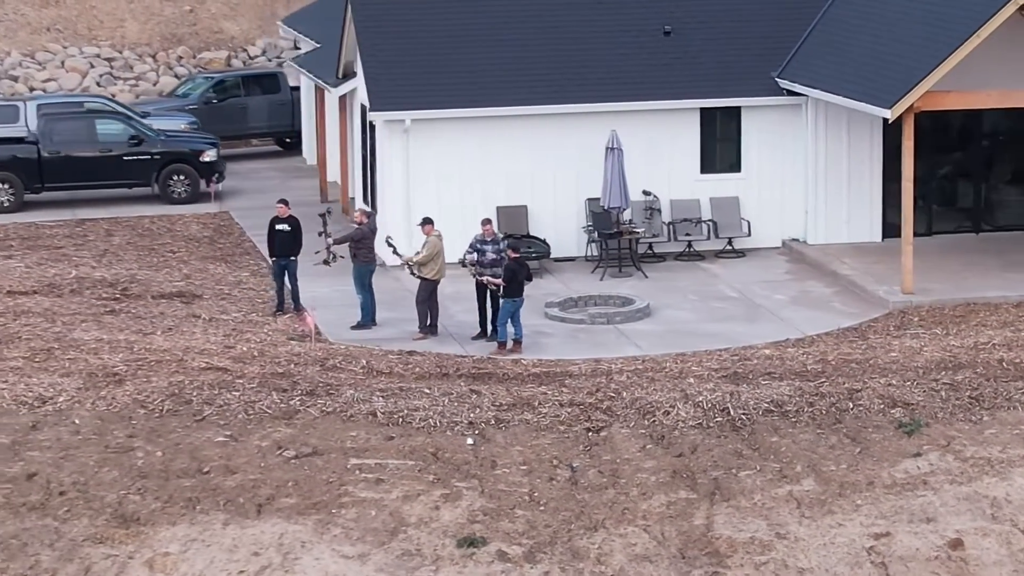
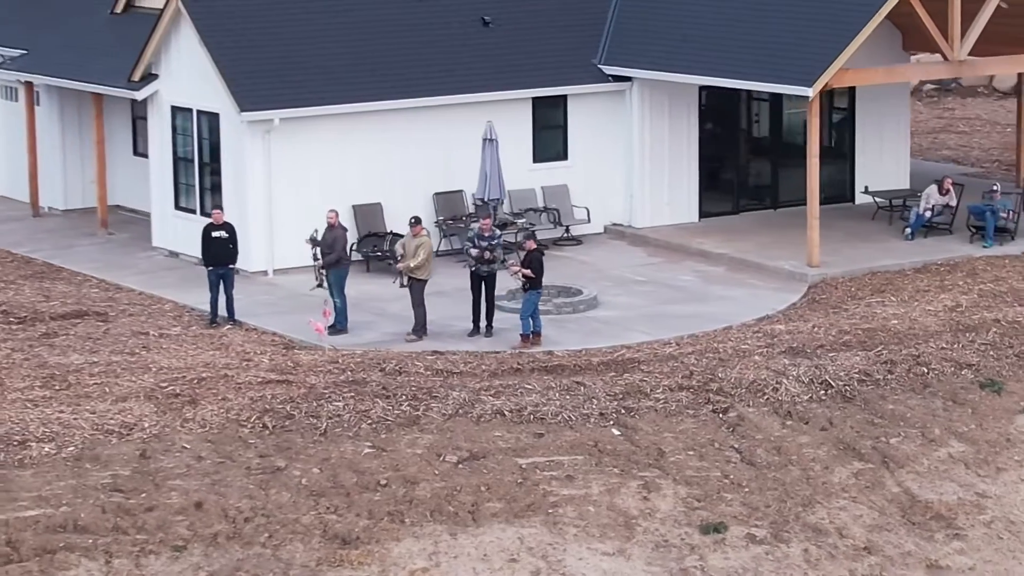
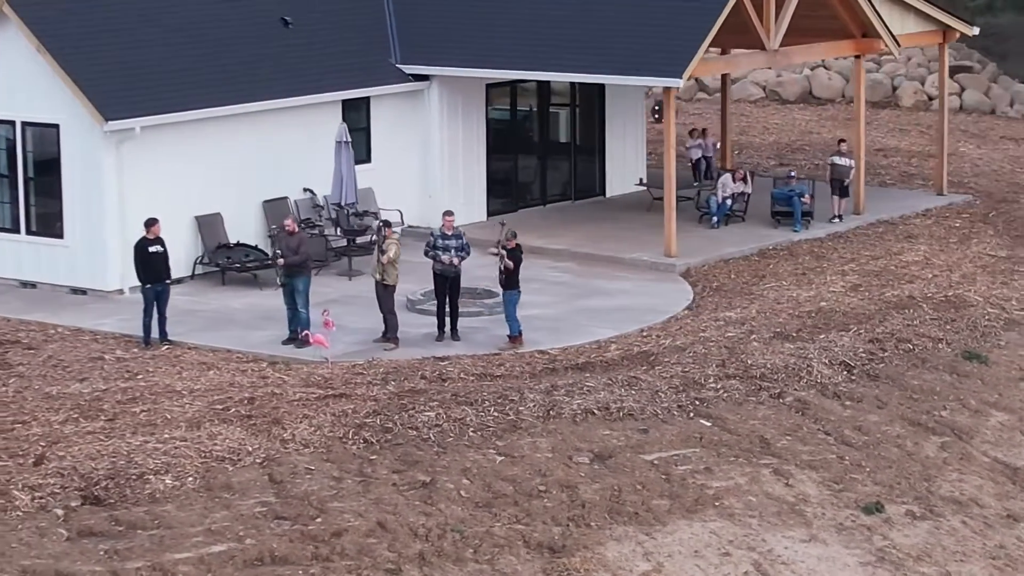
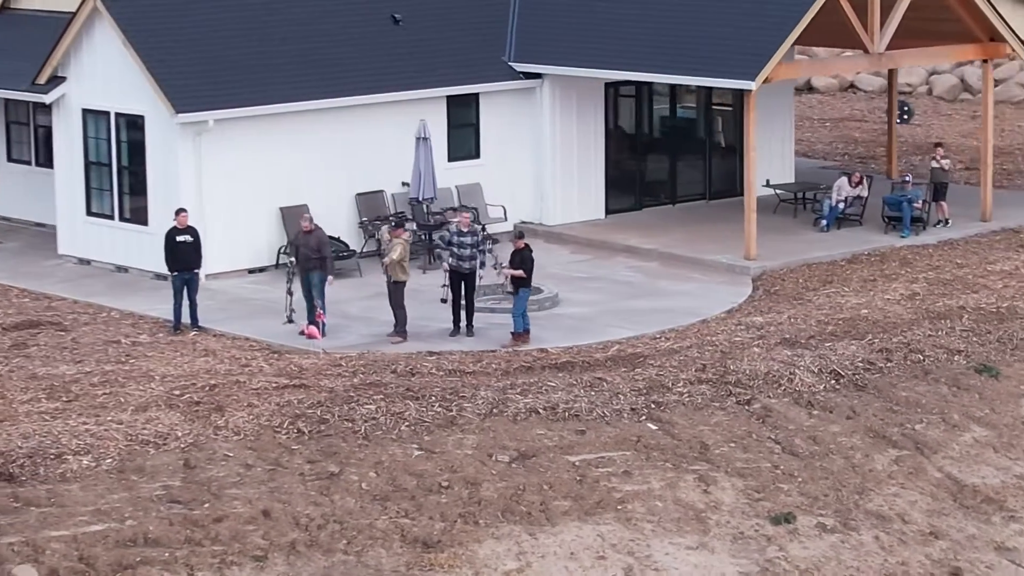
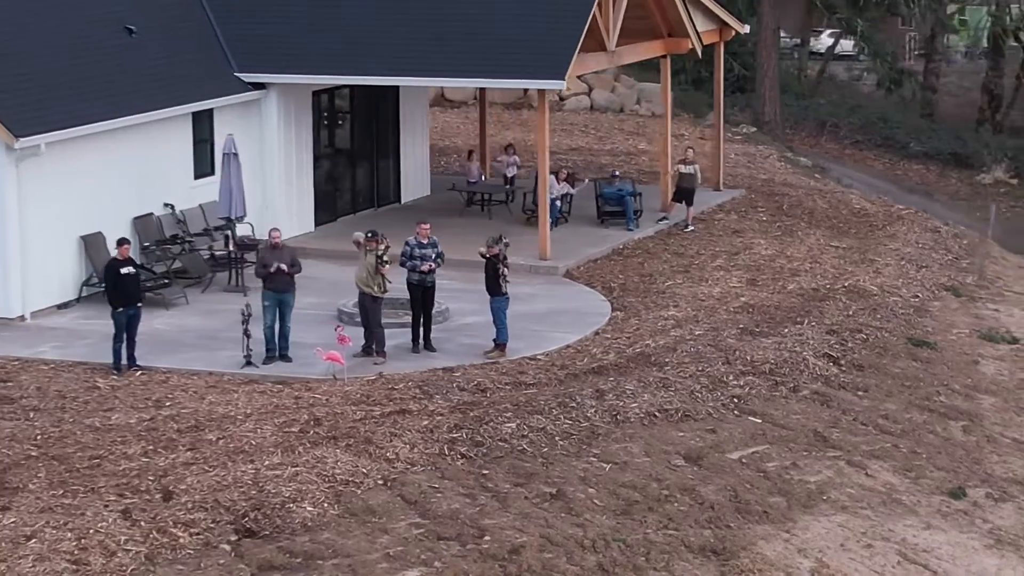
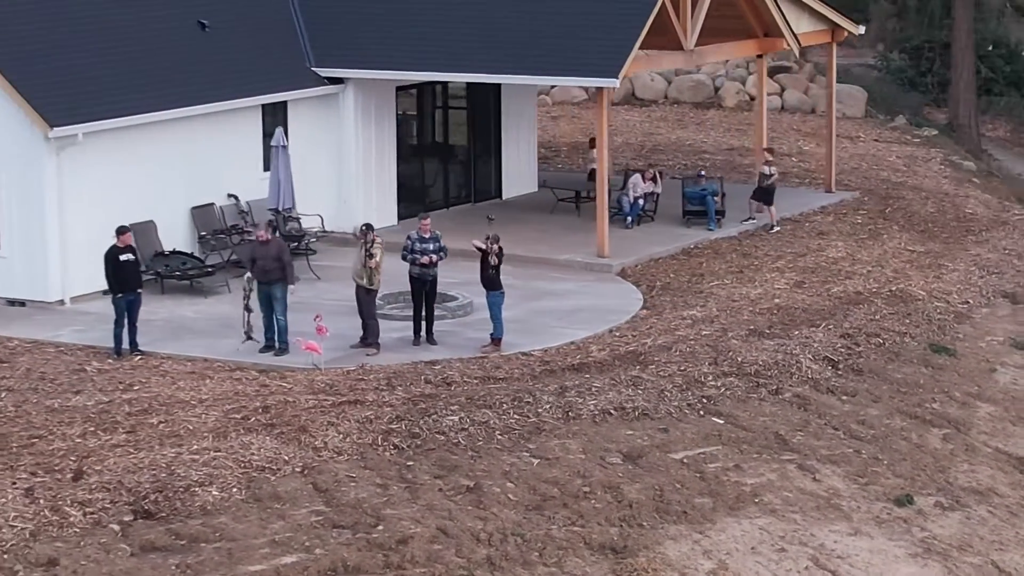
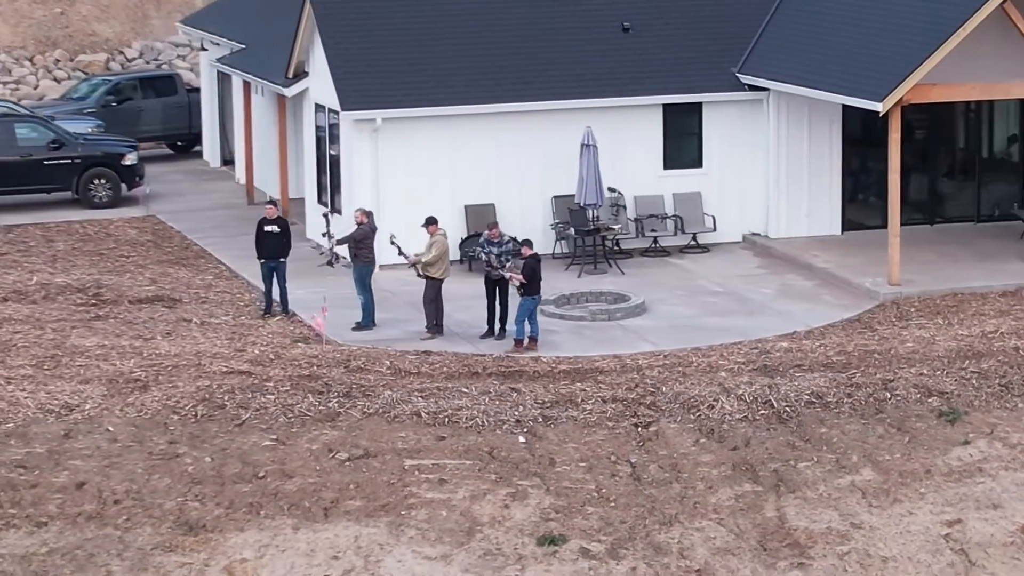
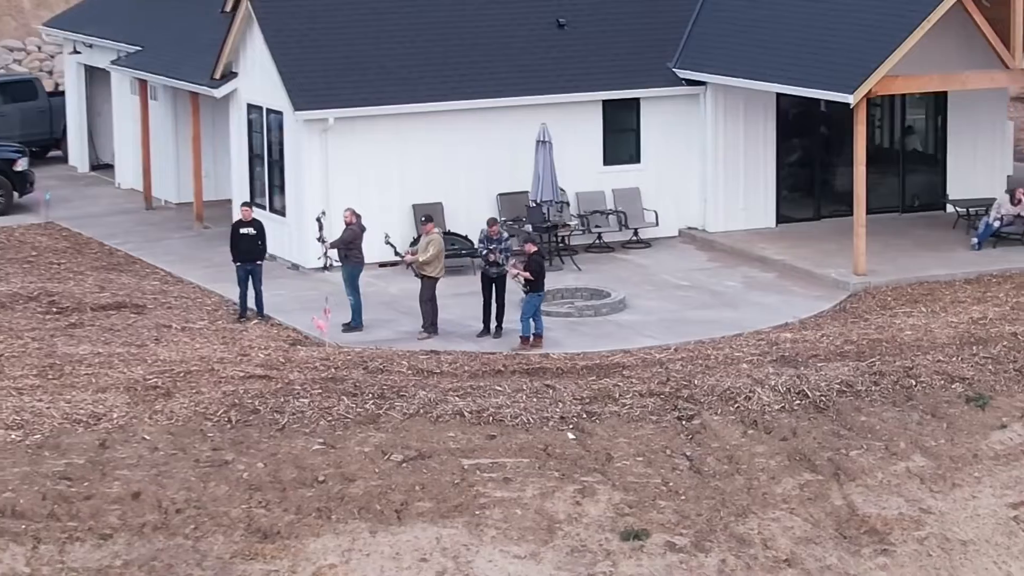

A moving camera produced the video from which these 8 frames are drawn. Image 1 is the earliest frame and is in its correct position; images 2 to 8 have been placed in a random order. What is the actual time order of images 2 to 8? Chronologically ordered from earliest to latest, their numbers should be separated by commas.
7, 8, 2, 4, 3, 6, 5
